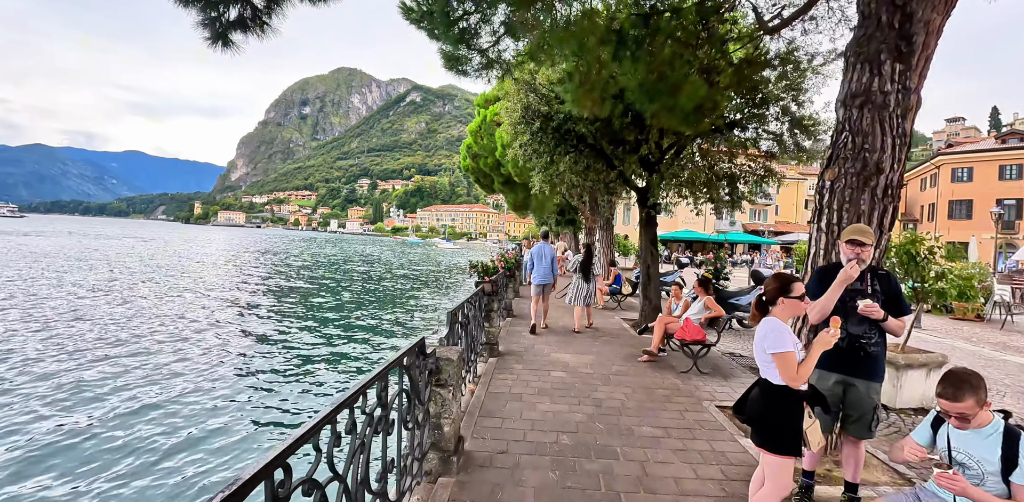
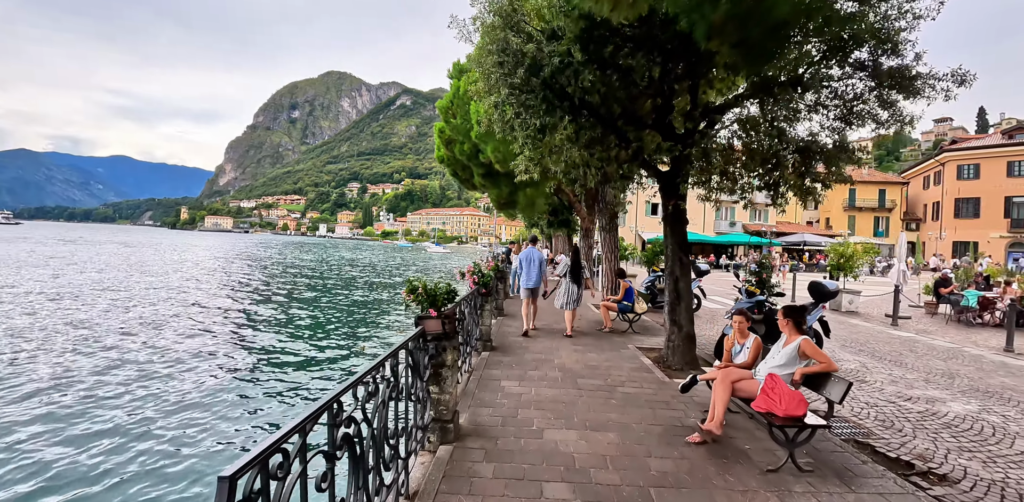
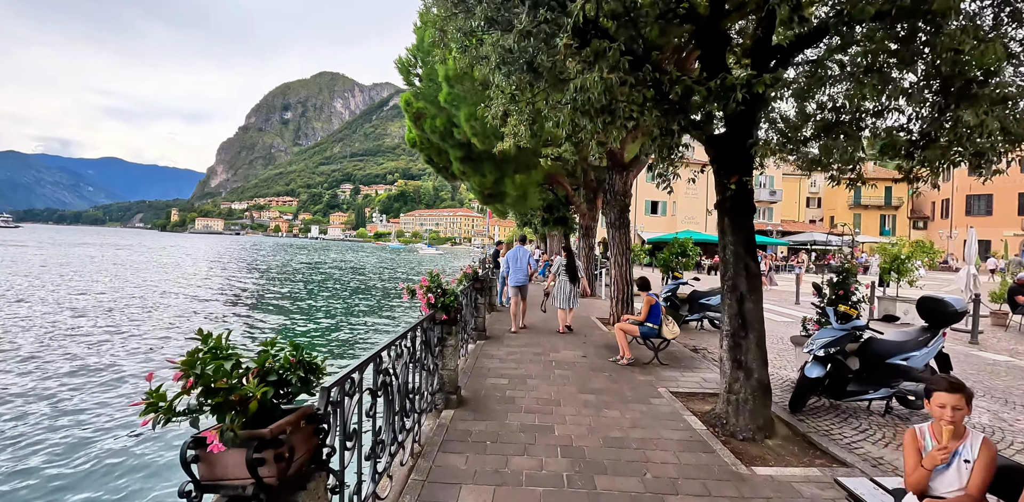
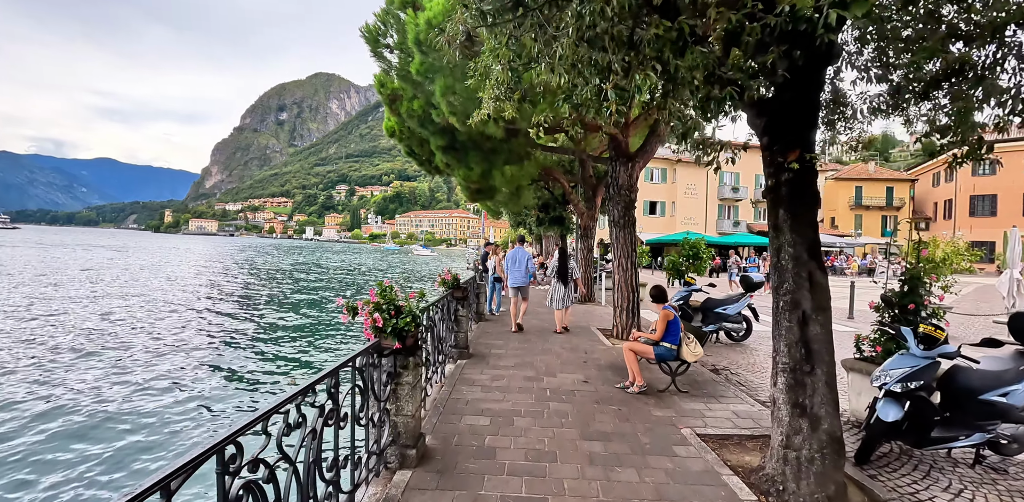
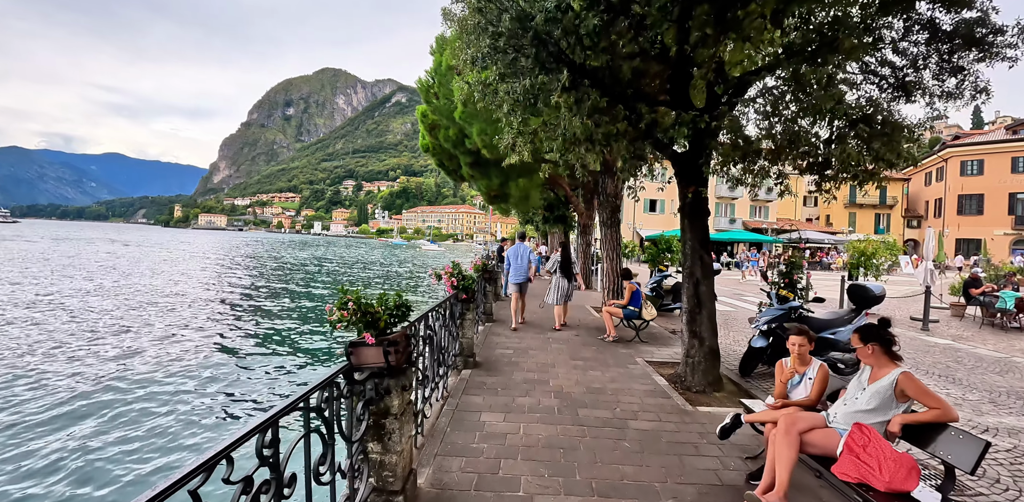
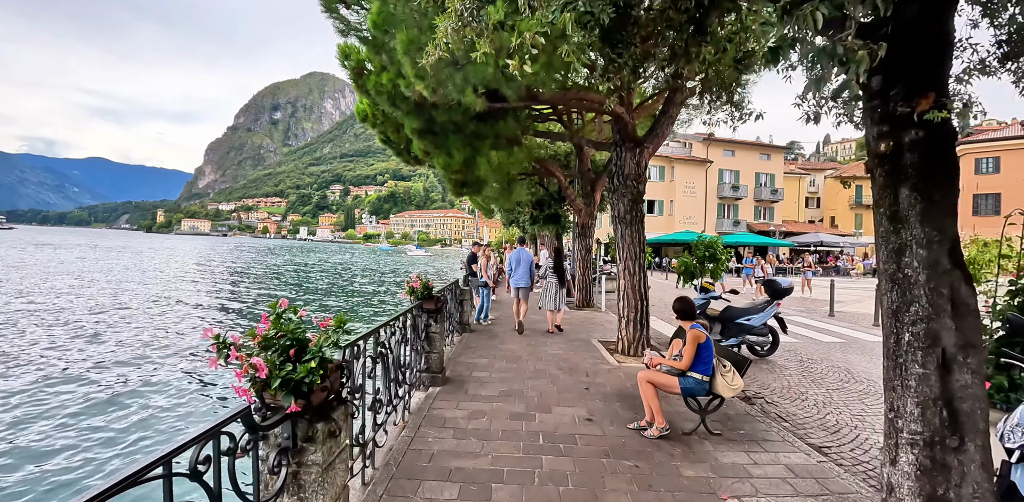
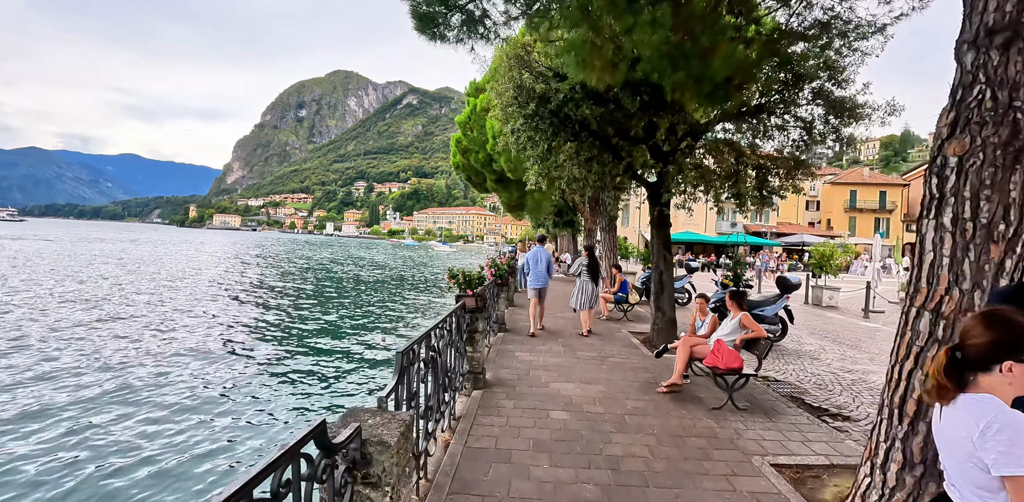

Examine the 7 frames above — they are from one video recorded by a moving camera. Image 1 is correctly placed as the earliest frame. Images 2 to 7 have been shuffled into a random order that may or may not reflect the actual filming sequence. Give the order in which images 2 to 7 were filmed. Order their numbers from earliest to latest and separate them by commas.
7, 2, 5, 3, 4, 6
